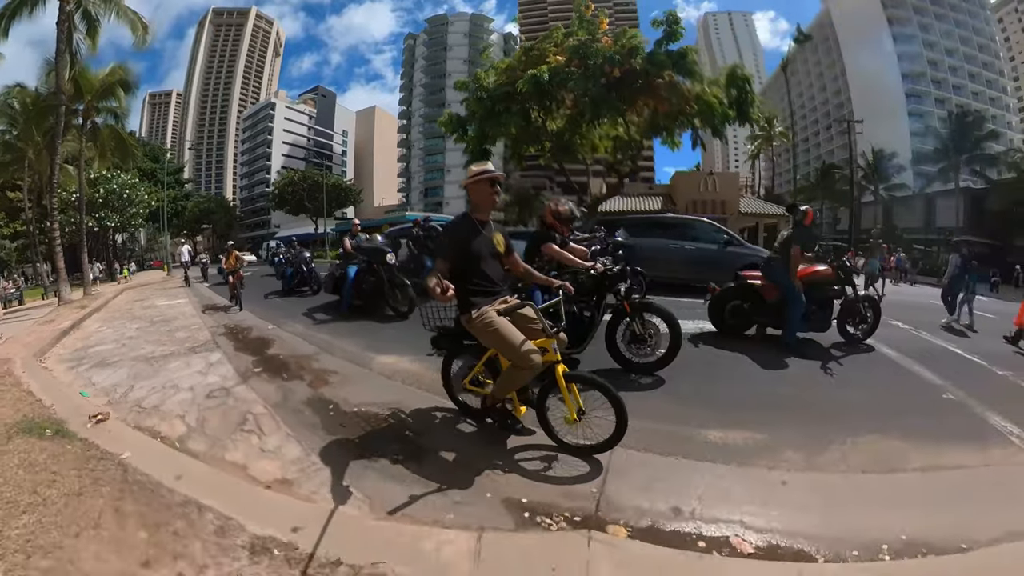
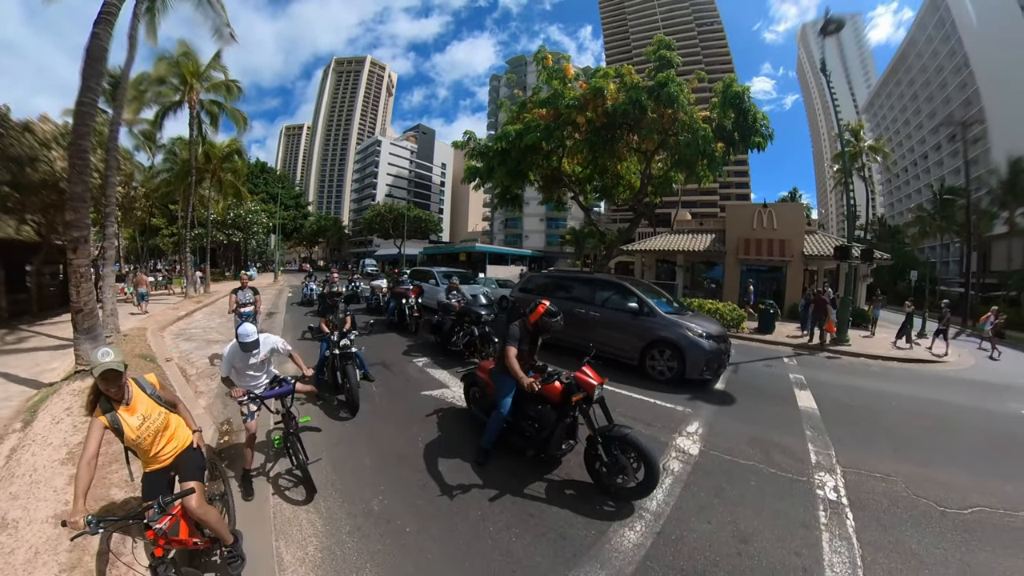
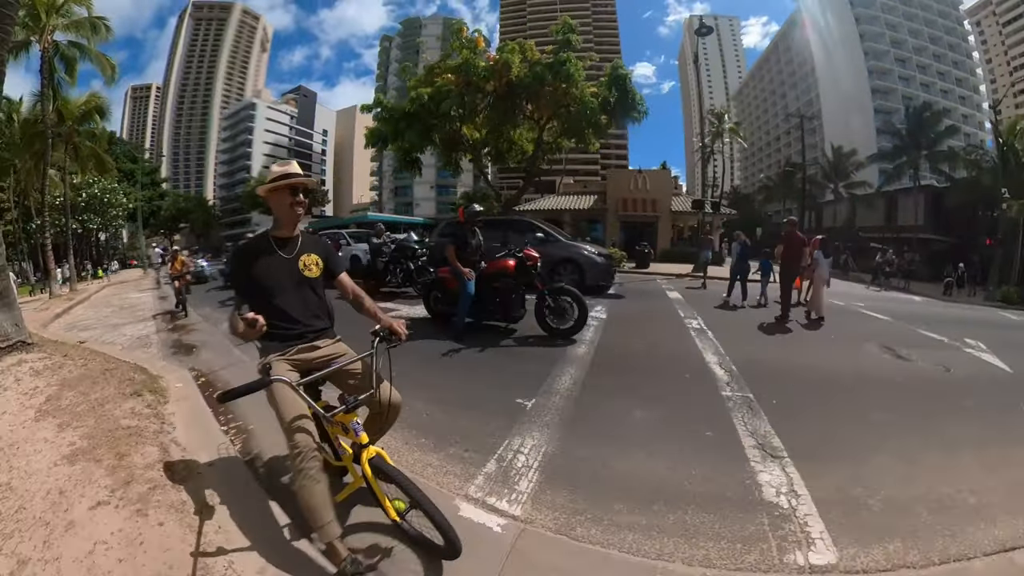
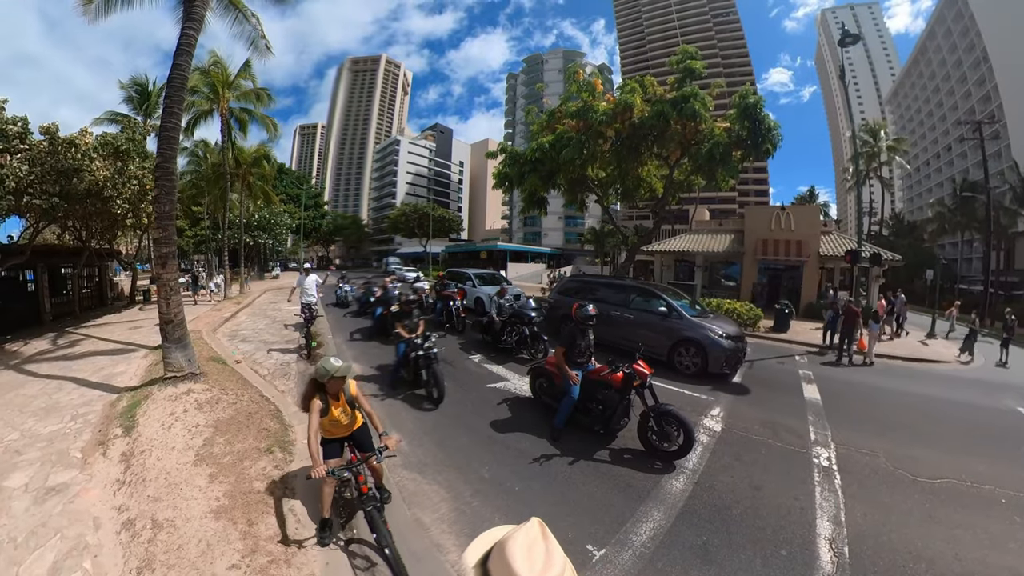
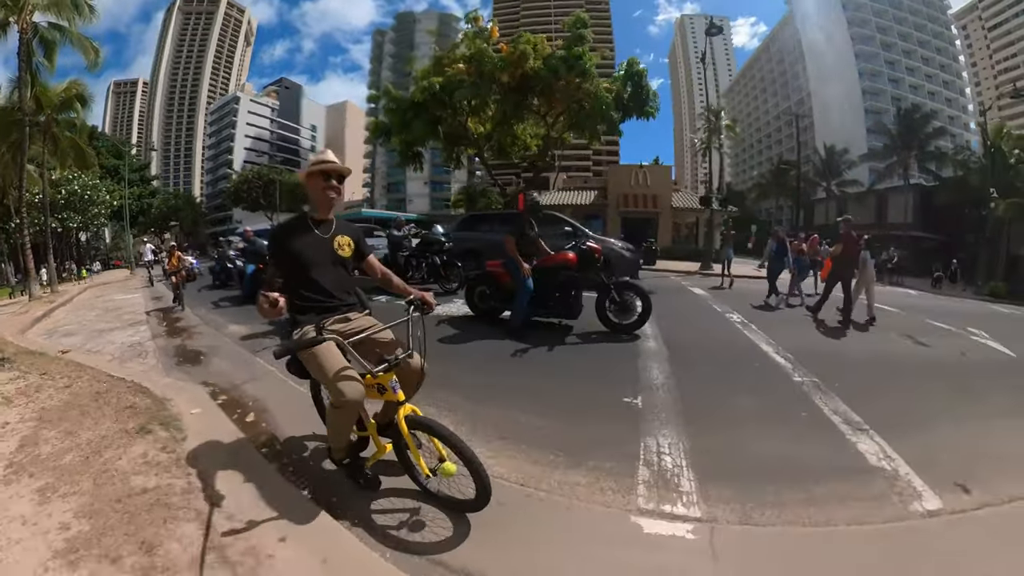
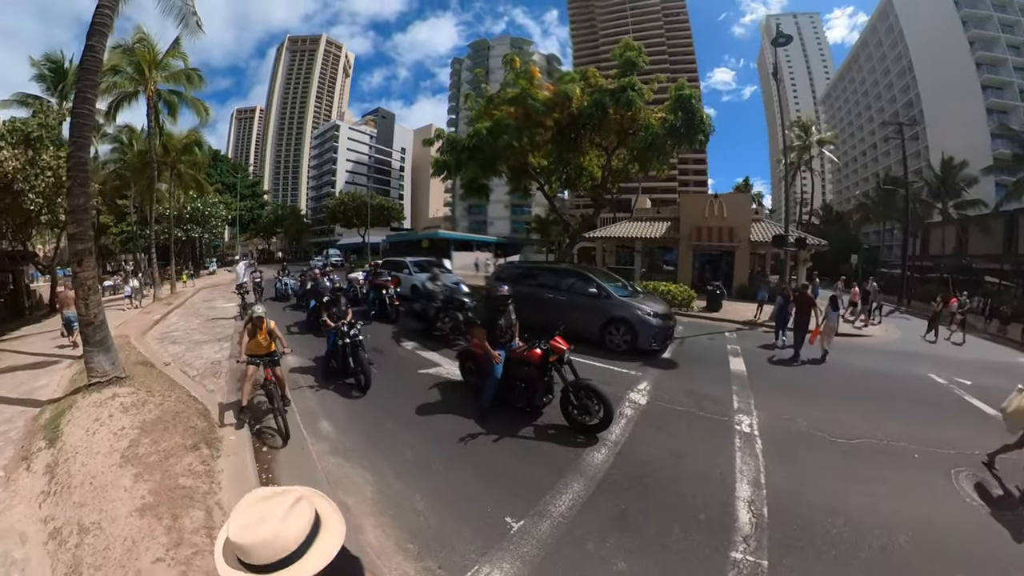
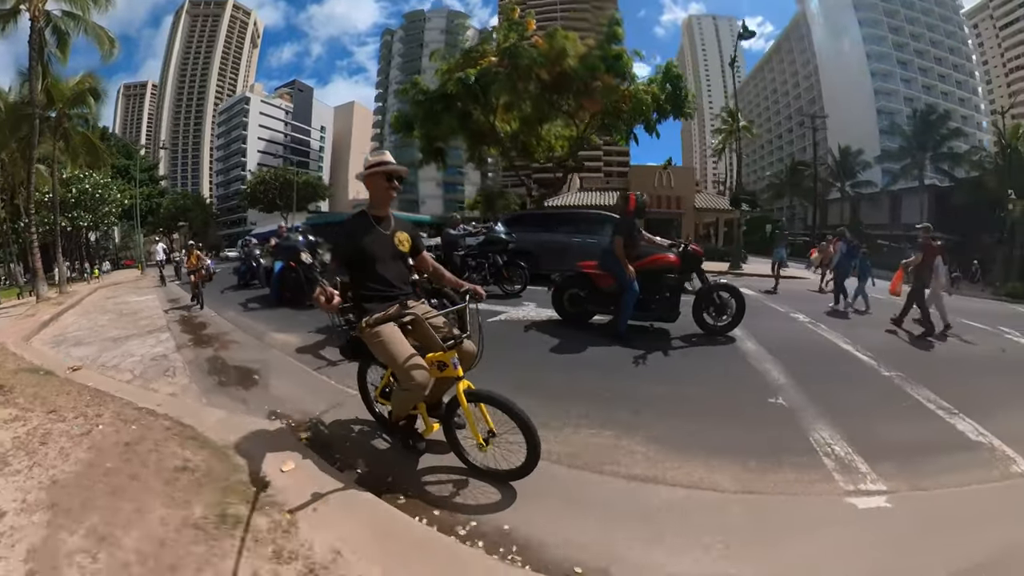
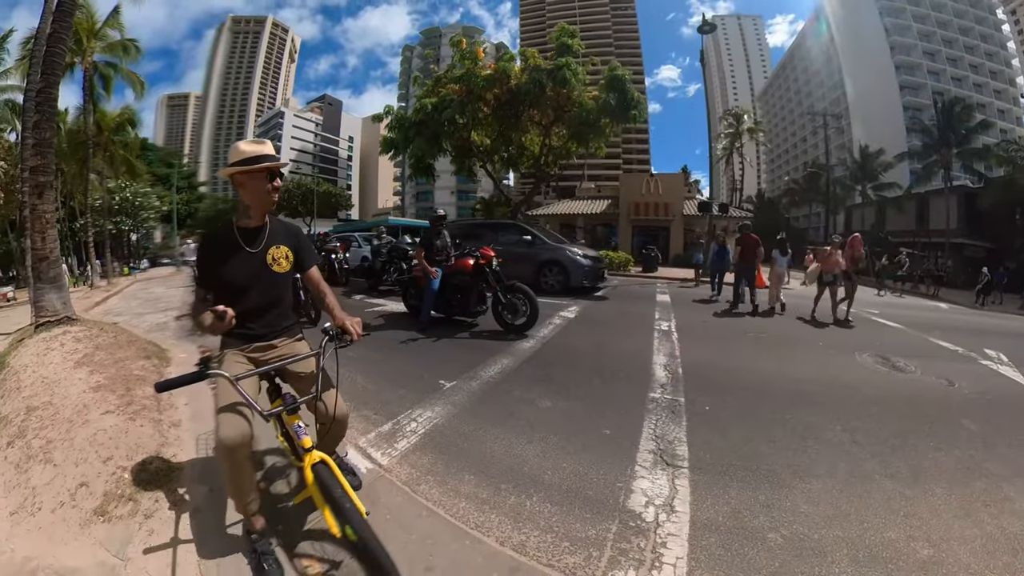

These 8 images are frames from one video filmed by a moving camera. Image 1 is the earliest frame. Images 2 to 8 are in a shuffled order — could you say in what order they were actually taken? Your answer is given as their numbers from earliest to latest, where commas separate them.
7, 5, 3, 8, 6, 4, 2
